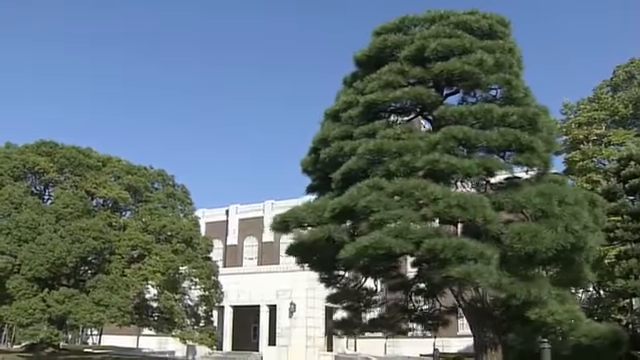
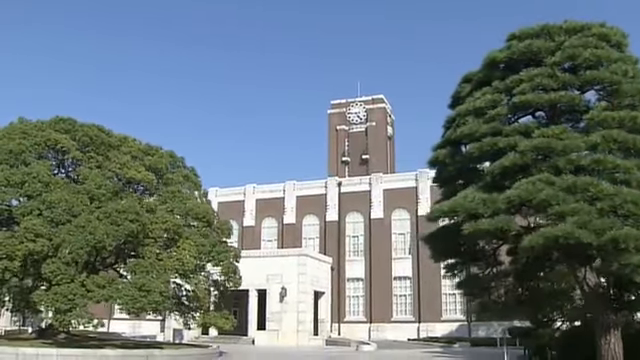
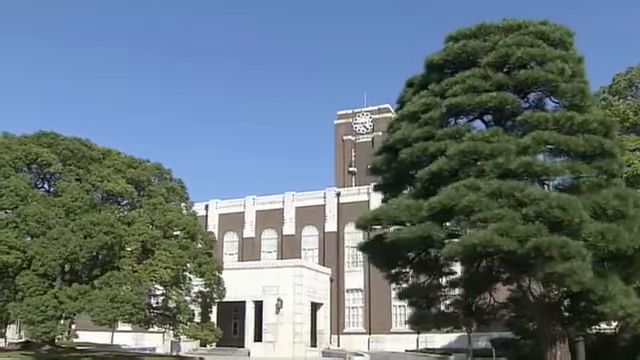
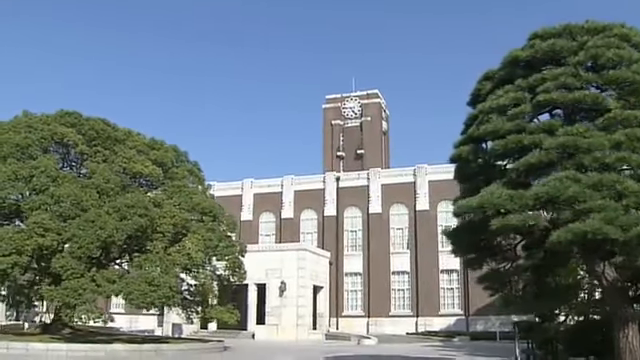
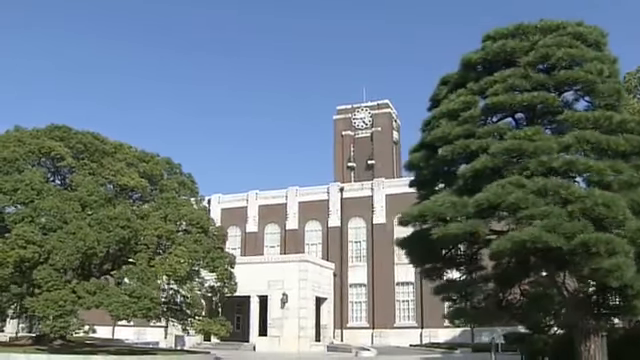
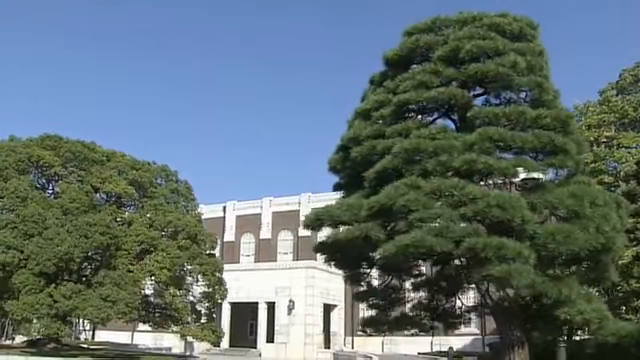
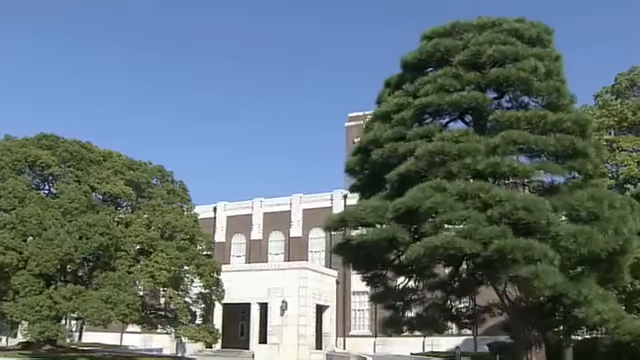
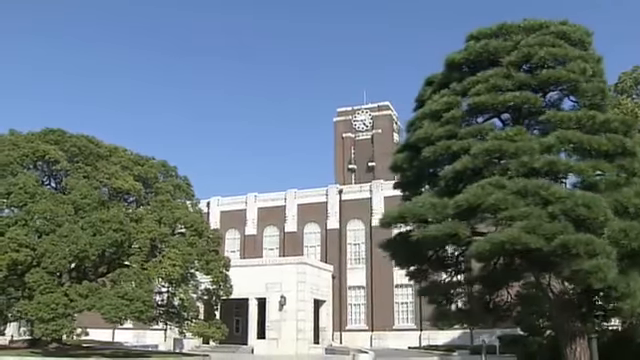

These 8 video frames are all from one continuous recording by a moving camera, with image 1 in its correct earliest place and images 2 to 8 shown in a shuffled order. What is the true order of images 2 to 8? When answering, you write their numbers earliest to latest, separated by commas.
6, 7, 3, 8, 5, 2, 4
